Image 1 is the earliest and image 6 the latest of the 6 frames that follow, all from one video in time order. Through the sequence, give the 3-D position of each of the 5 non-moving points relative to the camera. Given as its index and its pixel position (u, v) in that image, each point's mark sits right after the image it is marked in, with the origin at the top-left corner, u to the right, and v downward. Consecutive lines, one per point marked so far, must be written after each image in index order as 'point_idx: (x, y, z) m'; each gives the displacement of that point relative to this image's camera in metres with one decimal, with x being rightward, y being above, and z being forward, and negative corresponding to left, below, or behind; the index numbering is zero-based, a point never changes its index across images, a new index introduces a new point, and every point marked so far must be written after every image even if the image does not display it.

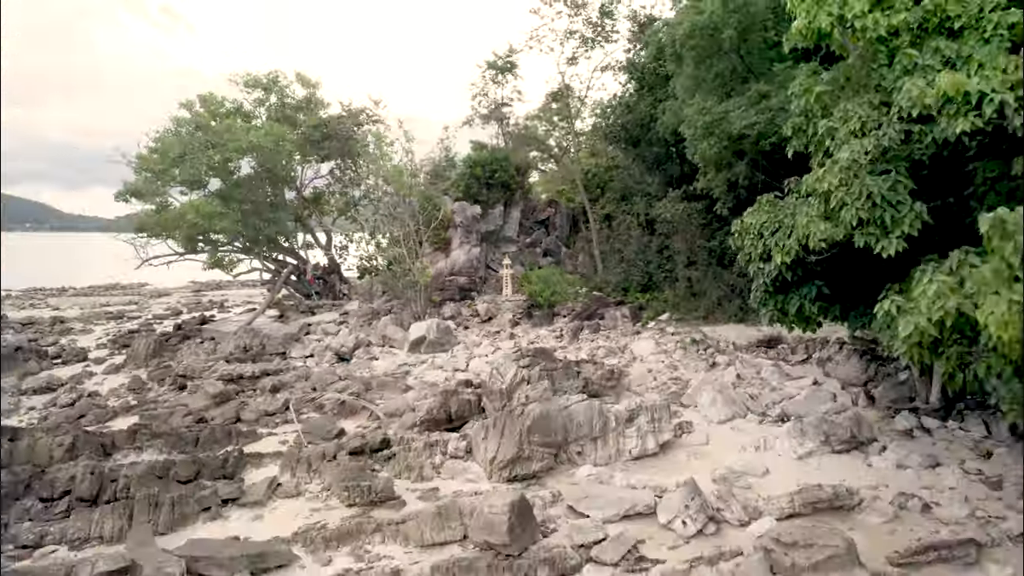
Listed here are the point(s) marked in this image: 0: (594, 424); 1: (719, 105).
0: (+0.8, -1.4, +6.7) m
1: (+2.5, +2.2, +7.9) m
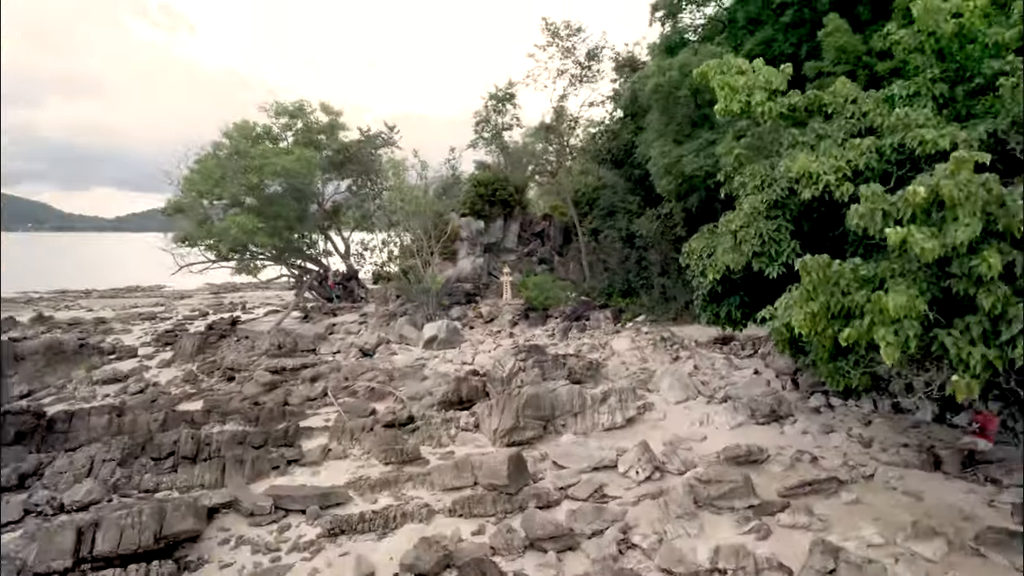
0: (+0.8, -1.5, +8.7) m
1: (+2.5, +2.1, +9.9) m
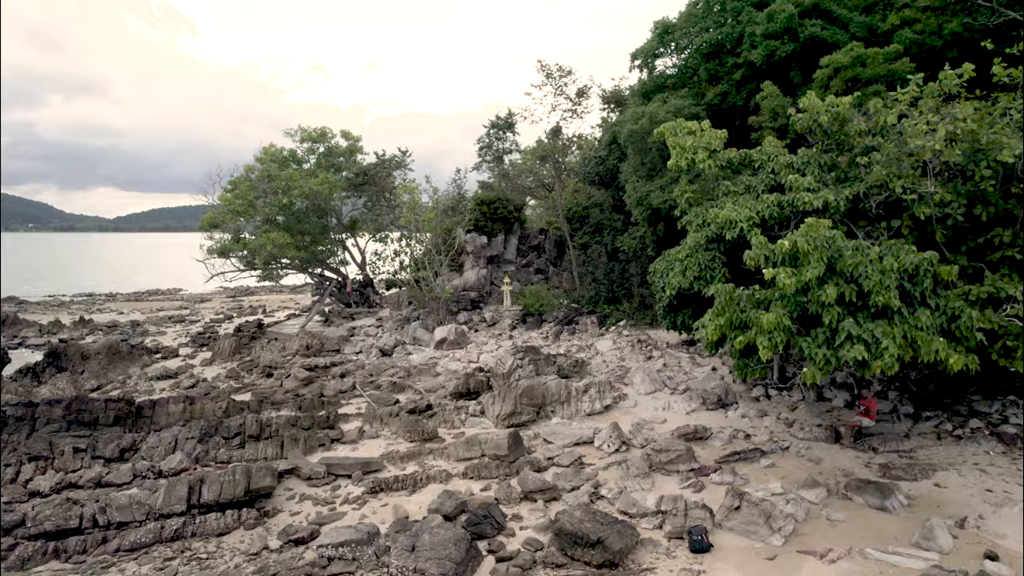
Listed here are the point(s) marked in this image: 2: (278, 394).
0: (+0.8, -1.7, +10.7) m
1: (+2.4, +1.9, +11.9) m
2: (-4.5, -2.0, +12.4) m
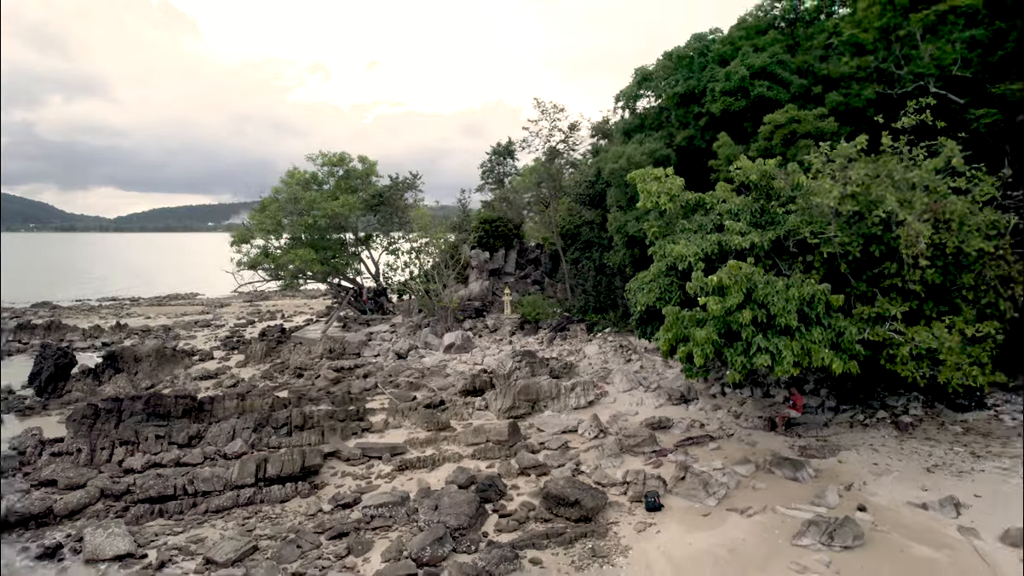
0: (+0.8, -2.0, +12.8) m
1: (+2.4, +1.6, +14.0) m
2: (-4.5, -2.3, +14.6) m
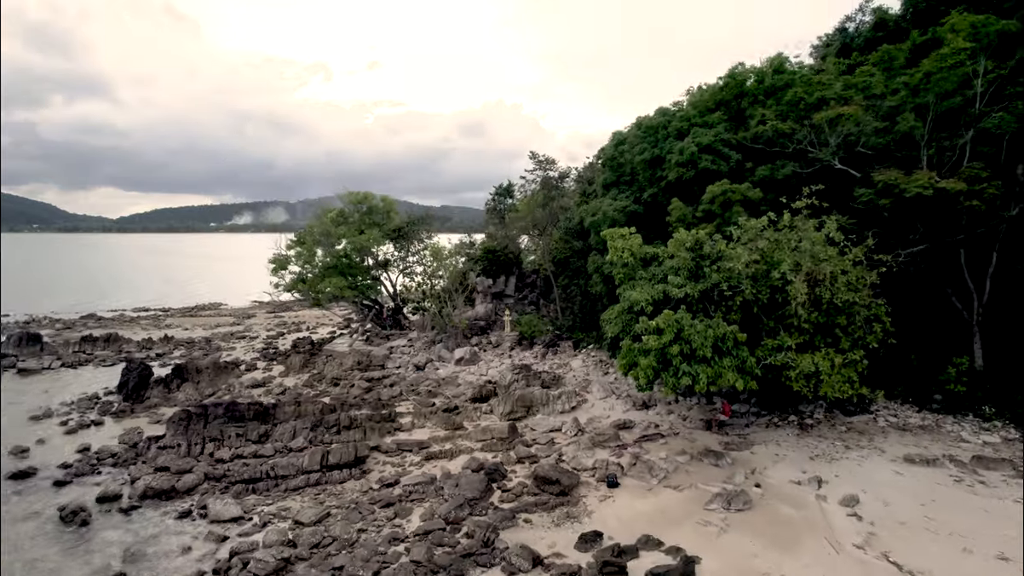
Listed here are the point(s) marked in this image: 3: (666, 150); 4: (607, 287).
0: (+0.8, -2.8, +16.3) m
1: (+2.4, +0.8, +17.5) m
2: (-4.5, -3.1, +18.0) m
3: (+4.1, +3.6, +17.1) m
4: (+2.6, 0.0, +17.5) m
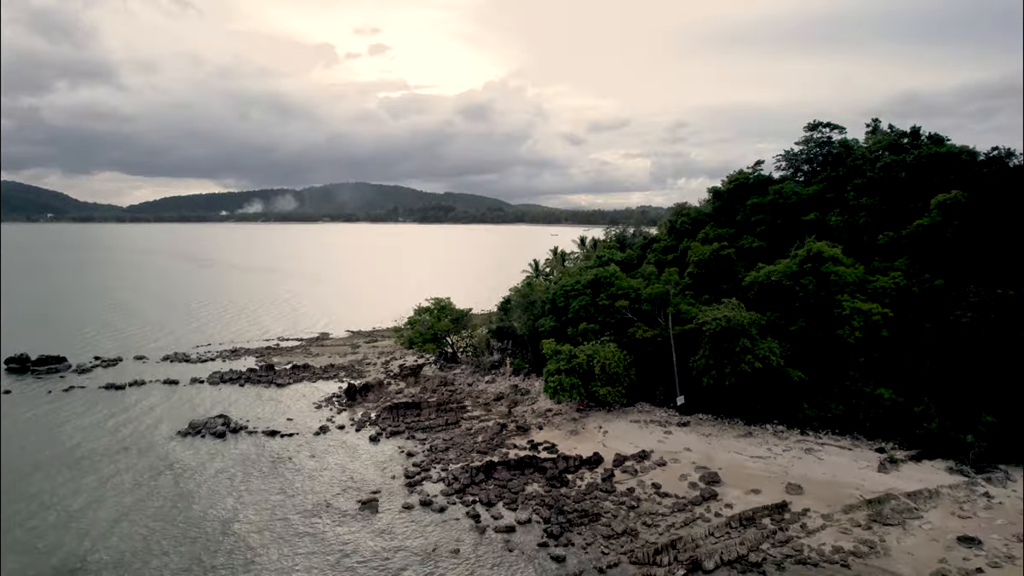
0: (+0.6, -7.4, +42.5) m
1: (+2.3, -3.7, +43.6) m
2: (-4.6, -7.6, +44.3) m
3: (+3.9, -0.9, +43.2) m
4: (+2.4, -4.5, +43.6) m
